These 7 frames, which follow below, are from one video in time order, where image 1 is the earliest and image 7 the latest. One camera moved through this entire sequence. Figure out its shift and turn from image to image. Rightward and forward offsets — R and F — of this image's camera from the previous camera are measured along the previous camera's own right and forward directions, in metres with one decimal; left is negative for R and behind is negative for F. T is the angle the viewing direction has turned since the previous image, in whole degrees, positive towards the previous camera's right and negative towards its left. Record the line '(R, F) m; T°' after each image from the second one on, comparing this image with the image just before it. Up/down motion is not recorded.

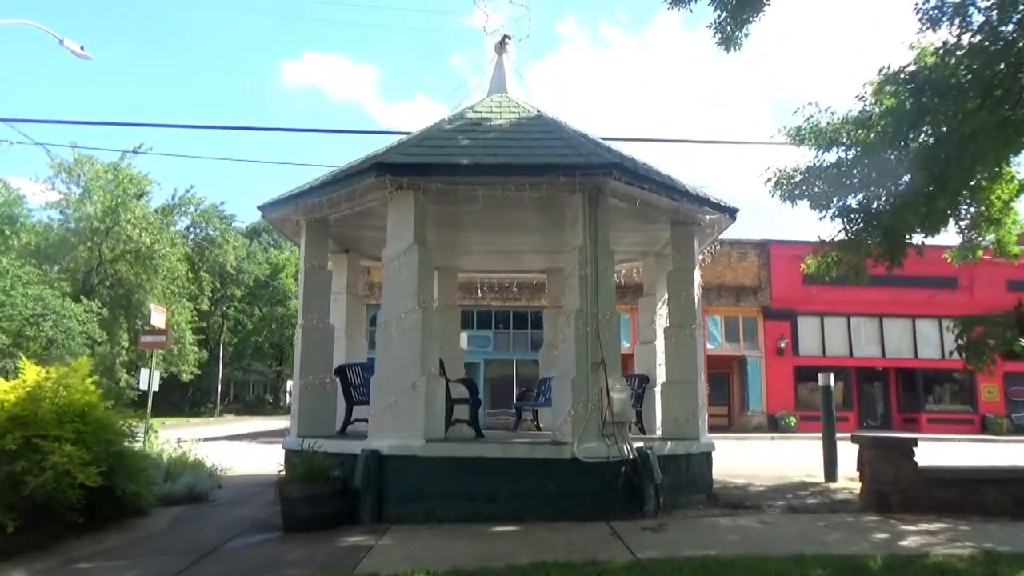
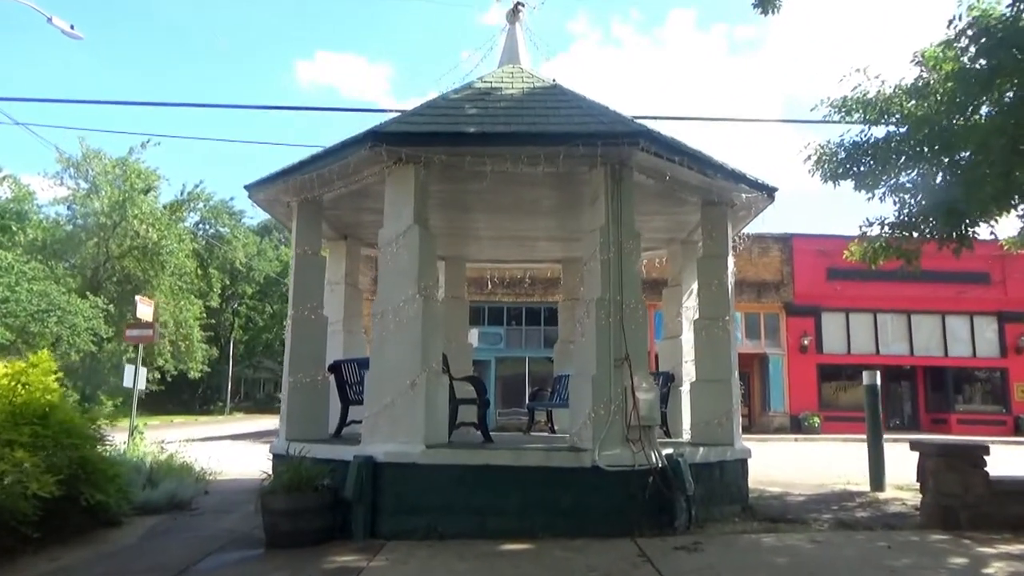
(0.0, +0.9) m; -1°
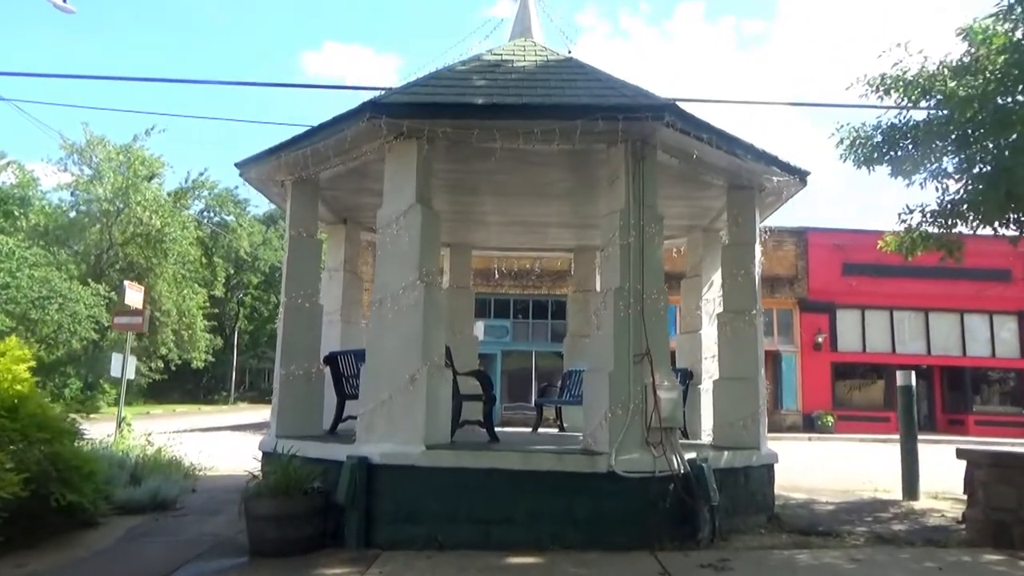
(0.0, +0.6) m; 0°
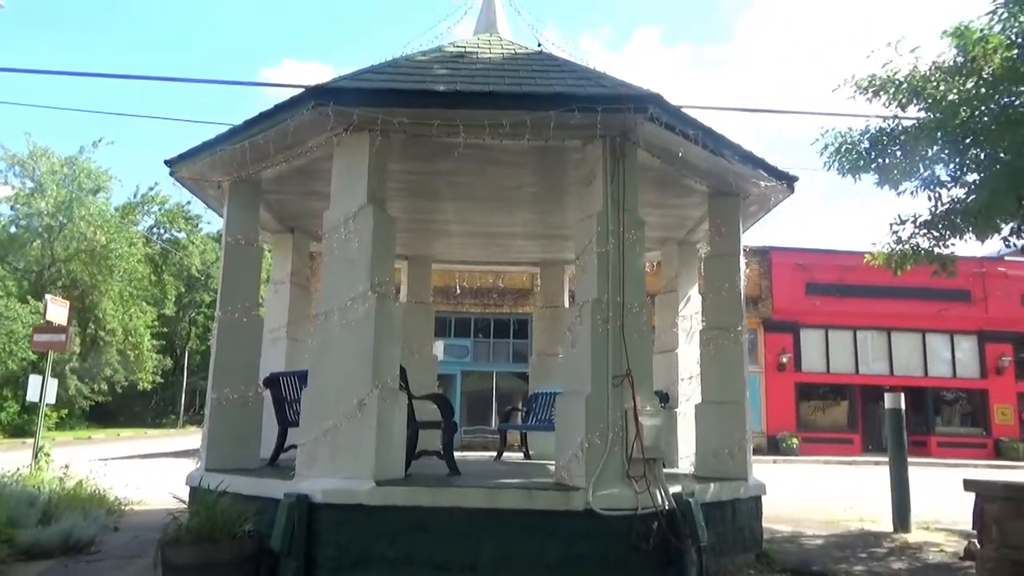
(0.0, +0.7) m; +3°
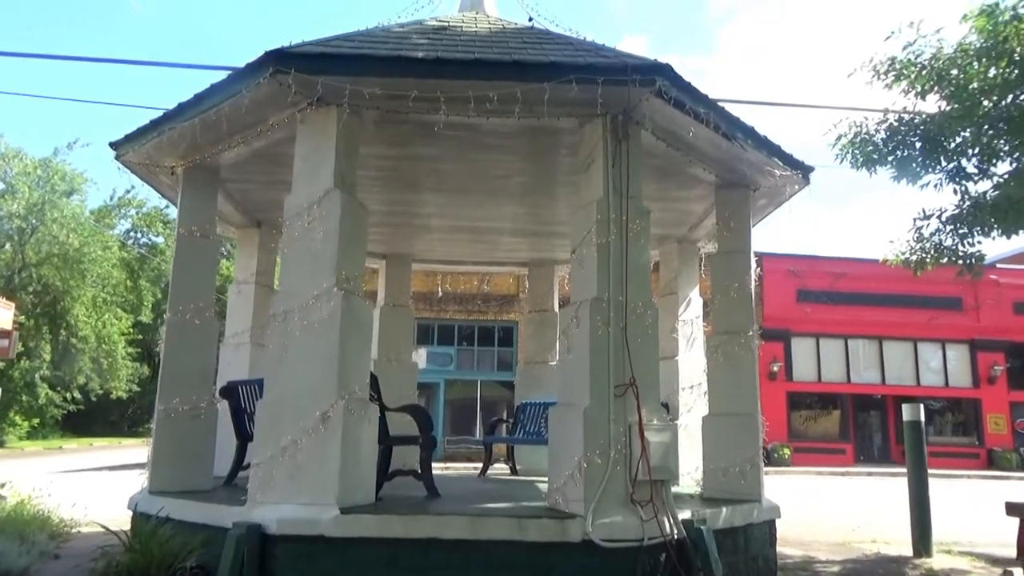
(0.0, +0.7) m; +1°
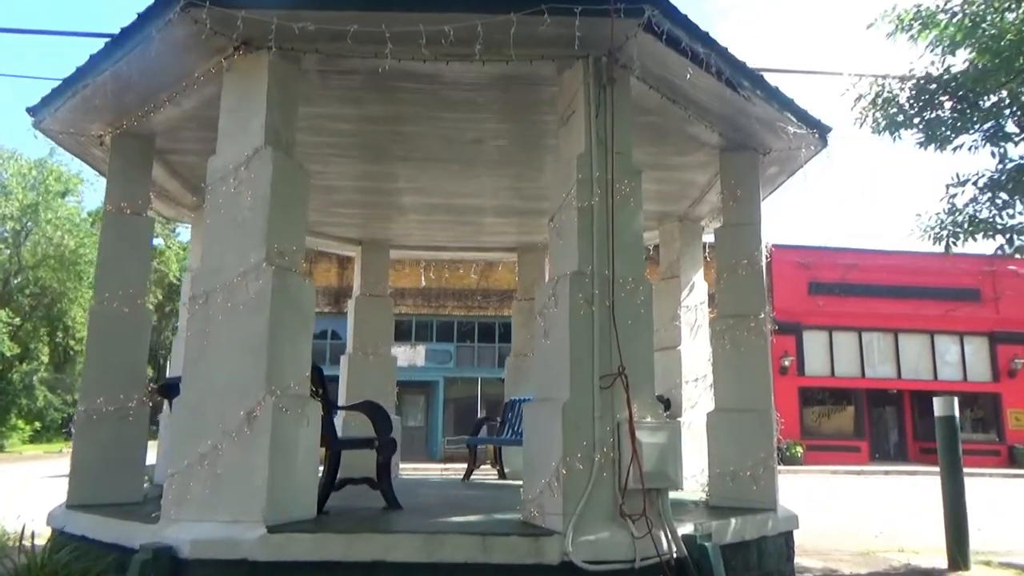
(+0.2, +0.8) m; -1°
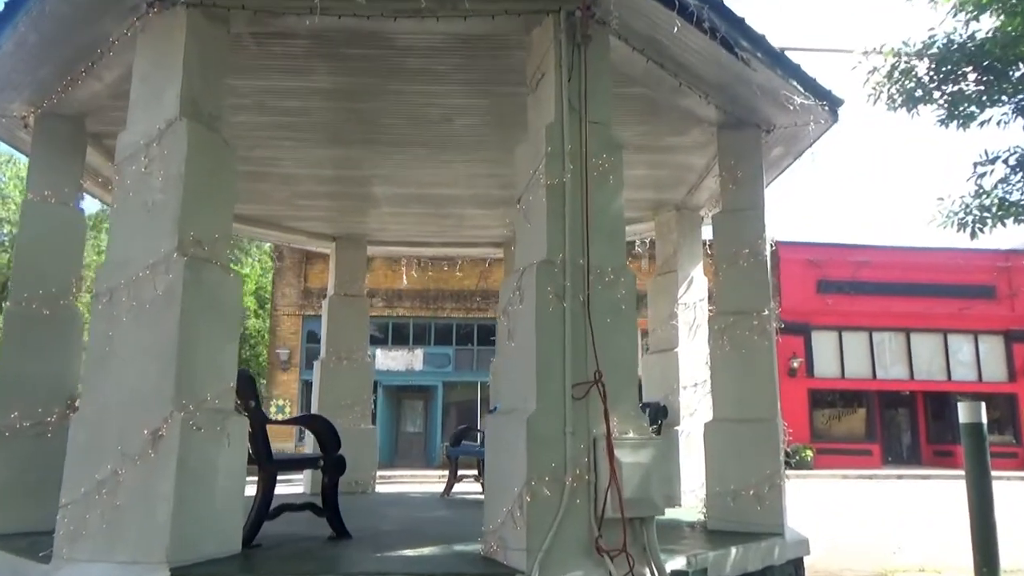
(+0.2, +0.6) m; -1°
